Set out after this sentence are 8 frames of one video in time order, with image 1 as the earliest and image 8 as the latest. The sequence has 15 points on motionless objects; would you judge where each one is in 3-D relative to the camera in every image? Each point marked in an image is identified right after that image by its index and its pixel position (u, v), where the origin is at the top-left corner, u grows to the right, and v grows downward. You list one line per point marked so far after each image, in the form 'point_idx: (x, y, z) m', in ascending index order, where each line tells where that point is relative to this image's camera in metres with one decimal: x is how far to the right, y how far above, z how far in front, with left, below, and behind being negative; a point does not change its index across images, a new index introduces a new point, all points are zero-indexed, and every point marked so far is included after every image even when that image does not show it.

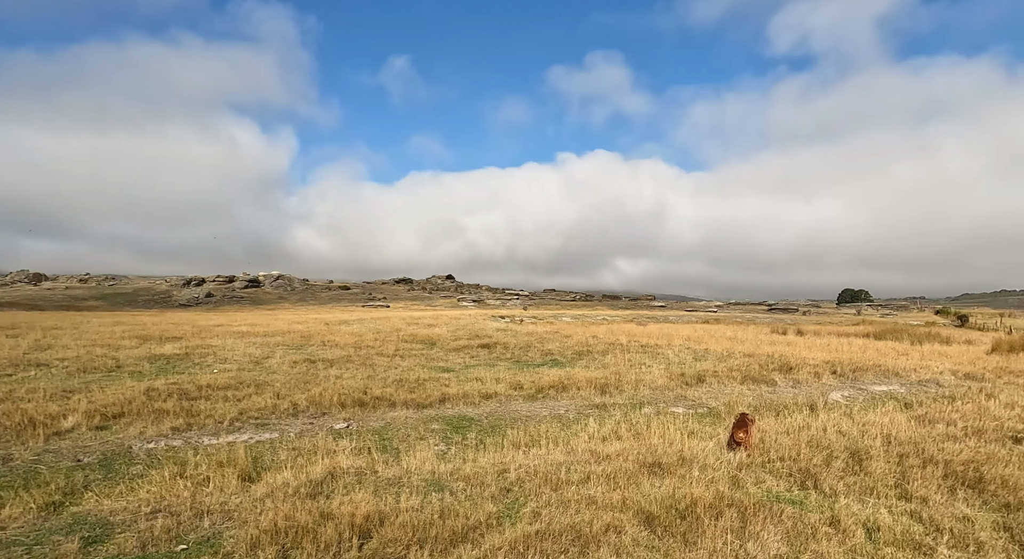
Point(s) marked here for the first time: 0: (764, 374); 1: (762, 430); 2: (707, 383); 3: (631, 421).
0: (+6.8, -2.5, +16.9) m
1: (+3.8, -2.3, +9.6) m
2: (+4.6, -2.4, +14.8) m
3: (+2.0, -2.4, +10.6) m
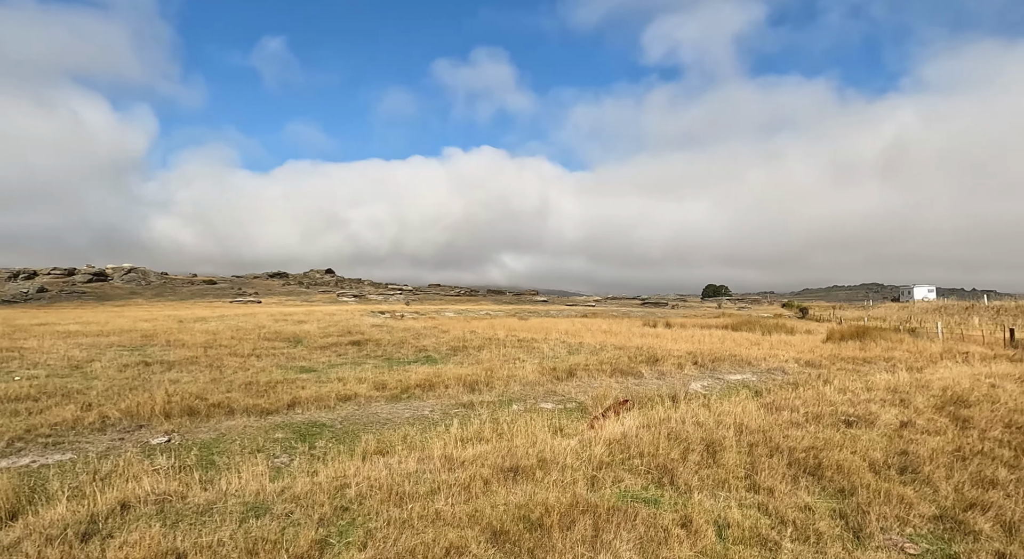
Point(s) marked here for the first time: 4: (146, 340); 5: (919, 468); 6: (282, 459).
0: (+3.3, -2.4, +17.3) m
1: (+1.7, -2.2, +9.6) m
2: (+1.5, -2.3, +14.8) m
3: (-0.3, -2.3, +10.2) m
4: (-11.3, -1.9, +19.2) m
5: (+4.9, -2.3, +7.5) m
6: (-2.7, -2.1, +7.2) m
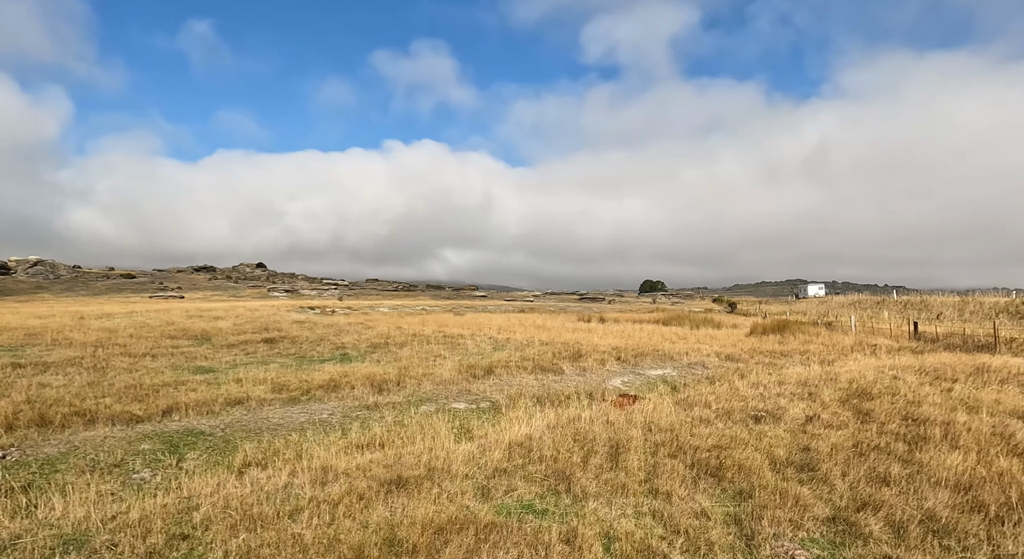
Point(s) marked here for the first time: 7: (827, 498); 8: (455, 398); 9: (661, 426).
0: (+1.1, -2.3, +17.0) m
1: (+0.3, -2.2, +9.2) m
2: (-0.4, -2.2, +14.4) m
3: (-1.7, -2.2, +9.6) m
4: (-13.6, -1.7, +17.6) m
5: (+3.6, -2.2, +7.4) m
6: (-3.8, -2.0, +6.4) m
7: (+3.2, -2.2, +6.3) m
8: (-1.1, -2.3, +11.9) m
9: (+2.2, -2.2, +9.2) m
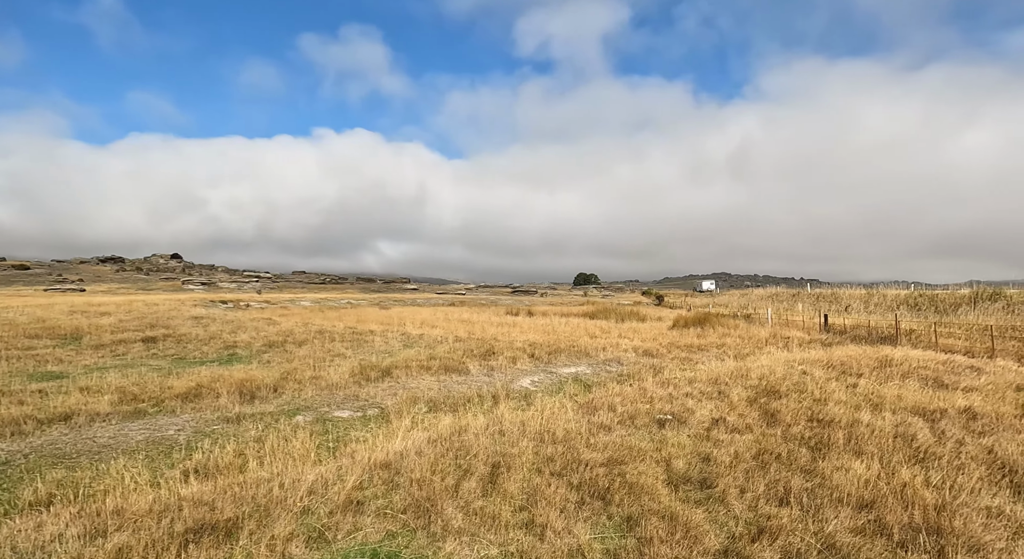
0: (-1.3, -2.1, +16.0) m
1: (-1.3, -2.1, +8.2) m
2: (-2.6, -2.0, +13.3) m
3: (-3.4, -2.1, +8.4) m
4: (-16.0, -1.5, +15.0) m
5: (+2.2, -2.2, +6.7) m
6: (-5.1, -2.0, +4.9) m
7: (+1.9, -2.2, +5.6) m
8: (-3.0, -2.1, +10.7) m
9: (+0.6, -2.1, +8.4) m
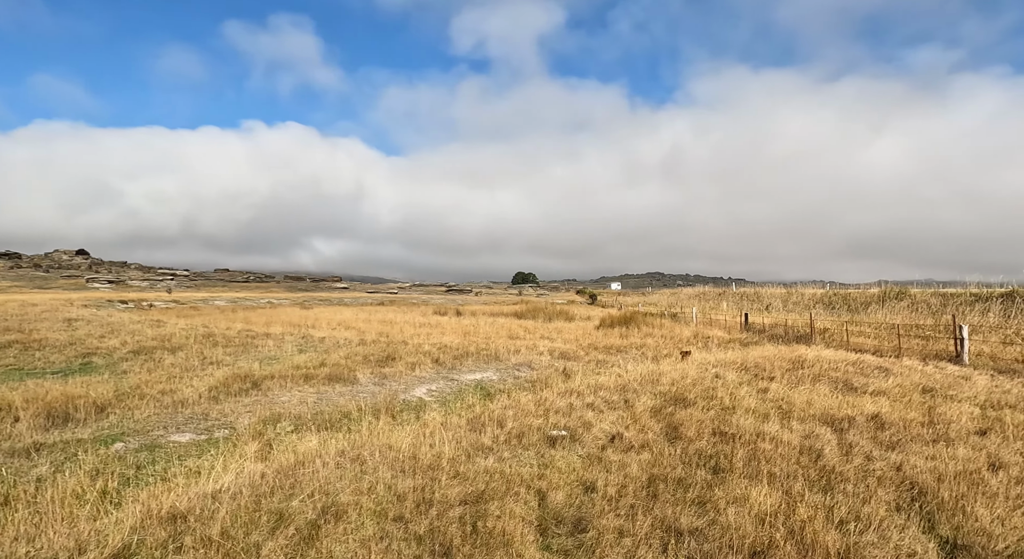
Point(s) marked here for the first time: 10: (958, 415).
0: (-3.7, -2.1, +14.5) m
1: (-2.9, -2.1, +6.7) m
2: (-4.7, -2.0, +11.7) m
3: (-5.0, -2.1, +6.7) m
4: (-18.3, -1.4, +12.0) m
5: (+0.7, -2.2, +5.6) m
6: (-6.4, -1.9, +3.1) m
7: (+0.5, -2.2, +4.4) m
8: (-4.8, -2.1, +9.0) m
9: (-1.0, -2.1, +7.1) m
10: (+7.7, -2.3, +10.8) m
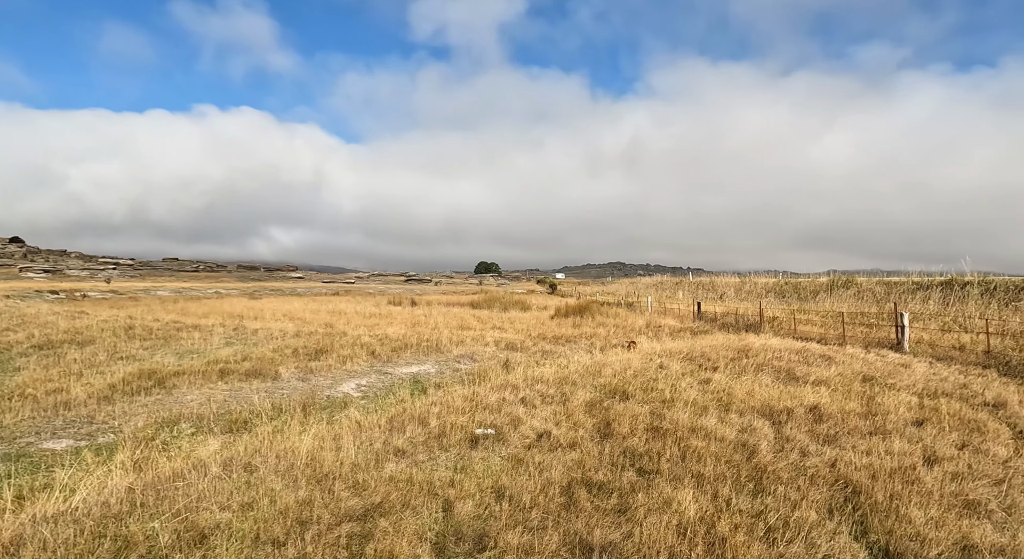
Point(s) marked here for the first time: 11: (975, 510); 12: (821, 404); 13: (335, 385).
0: (-5.1, -1.8, +13.6) m
1: (-3.8, -2.0, +5.9) m
2: (-5.9, -1.8, +10.7) m
3: (-5.9, -2.0, +5.7) m
4: (-19.5, -1.2, +10.1) m
5: (-0.1, -2.1, +5.0) m
6: (-7.0, -1.9, +2.0) m
7: (-0.2, -2.1, +3.8) m
8: (-5.9, -2.0, +8.0) m
9: (-2.0, -2.0, +6.4) m
10: (+6.5, -2.1, +10.6) m
11: (+4.6, -2.3, +6.2) m
12: (+5.2, -2.1, +10.5) m
13: (-3.5, -2.1, +12.3) m
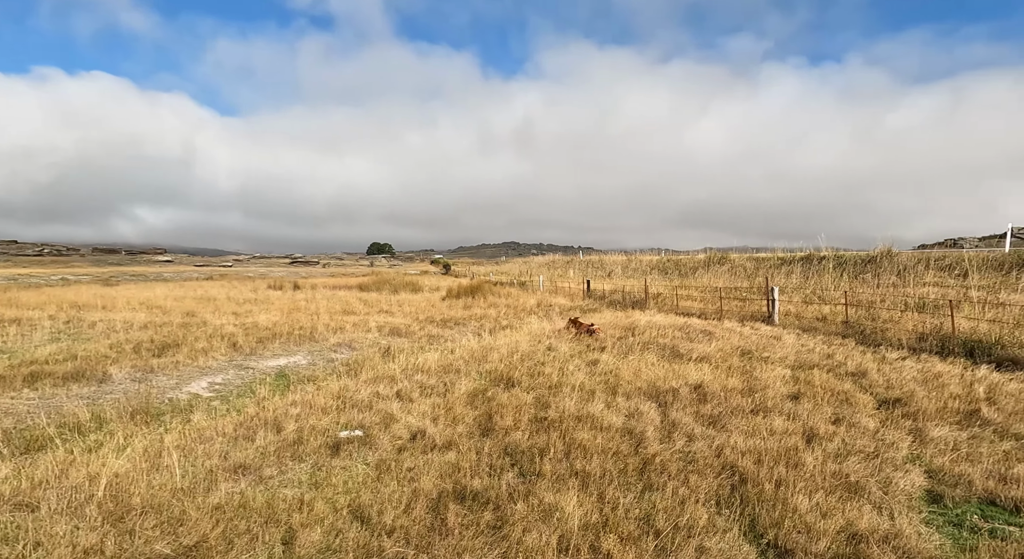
0: (-7.5, -1.5, +11.7) m
1: (-4.9, -1.9, +4.3) m
2: (-7.8, -1.6, +8.7) m
3: (-6.9, -2.0, +3.8) m
4: (-21.0, -1.3, +5.9) m
5: (-1.1, -2.0, +4.1) m
6: (-7.4, -2.0, 0.0) m
7: (-1.0, -2.0, +2.9) m
8: (-7.3, -1.9, +6.1) m
9: (-3.2, -1.8, +5.1) m
10: (+4.5, -1.7, +10.7) m
11: (+3.3, -2.1, +6.1) m
12: (+3.2, -1.7, +10.5) m
13: (-5.7, -1.8, +10.7) m
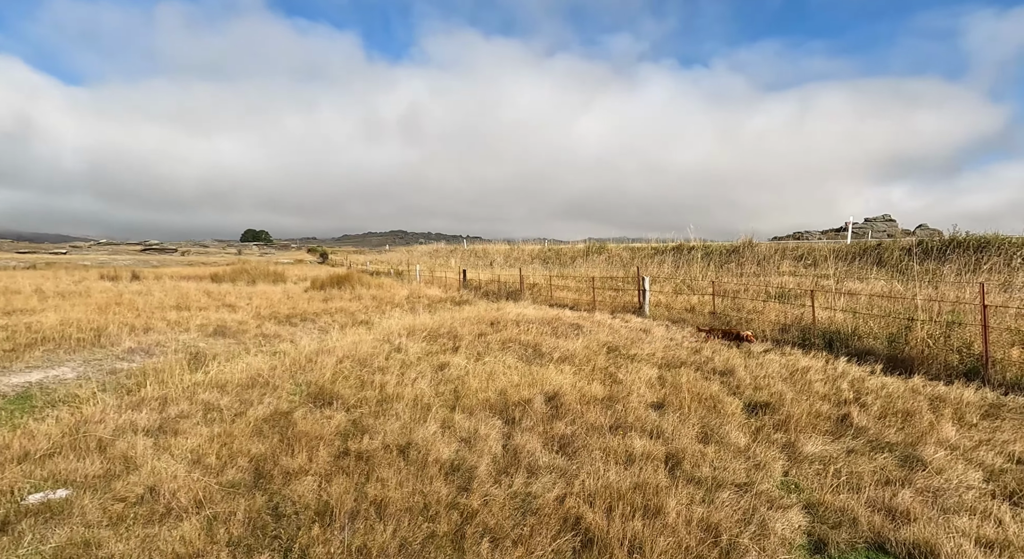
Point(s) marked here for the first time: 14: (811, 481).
0: (-10.1, -1.4, +8.3) m
1: (-6.2, -1.9, +1.5) m
2: (-9.8, -1.6, +5.3) m
3: (-8.1, -2.0, +0.6) m
4: (-22.3, -1.3, +0.1) m
5: (-2.4, -1.9, +2.0) m
6: (-7.9, -2.1, -3.2) m
7: (-2.1, -2.0, +0.8) m
8: (-8.9, -1.8, +2.8) m
9: (-4.6, -1.8, +2.6) m
10: (+1.9, -1.6, +9.4) m
11: (+1.6, -2.0, +4.7) m
12: (+0.7, -1.6, +9.0) m
13: (-8.1, -1.7, +7.6) m
14: (+2.9, -2.0, +6.0) m
